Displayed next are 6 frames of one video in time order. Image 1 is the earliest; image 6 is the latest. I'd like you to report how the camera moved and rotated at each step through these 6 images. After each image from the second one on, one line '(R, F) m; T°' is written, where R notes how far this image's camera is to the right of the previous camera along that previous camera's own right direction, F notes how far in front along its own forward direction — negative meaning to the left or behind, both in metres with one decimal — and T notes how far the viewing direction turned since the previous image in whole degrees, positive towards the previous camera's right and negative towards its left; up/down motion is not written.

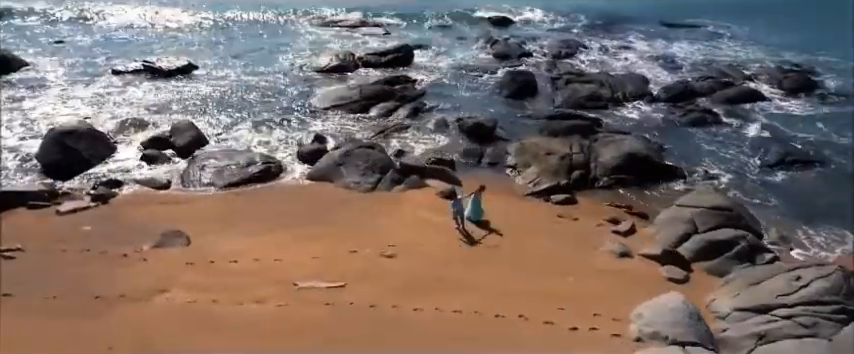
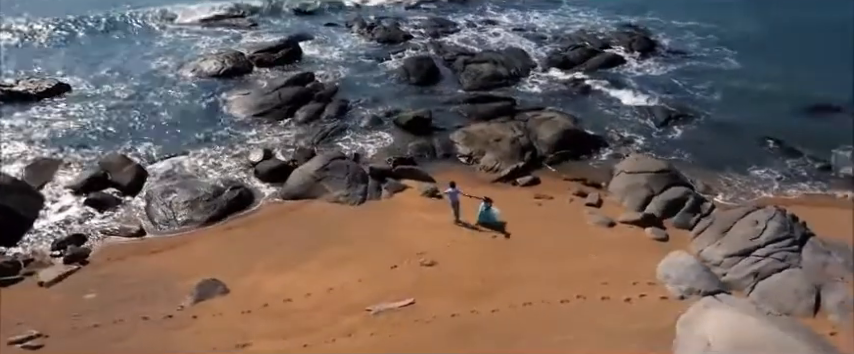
(-3.6, -0.1) m; +17°
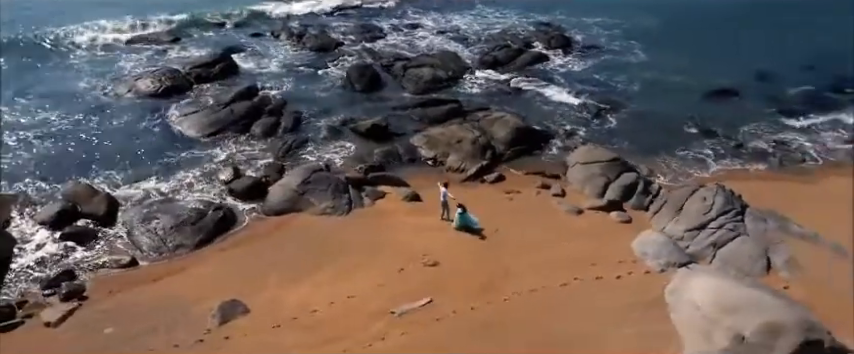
(-1.8, -0.6) m; +9°
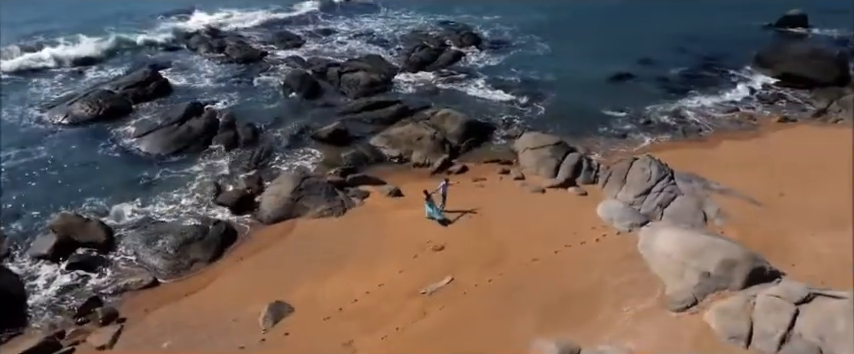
(-2.6, -1.3) m; +11°
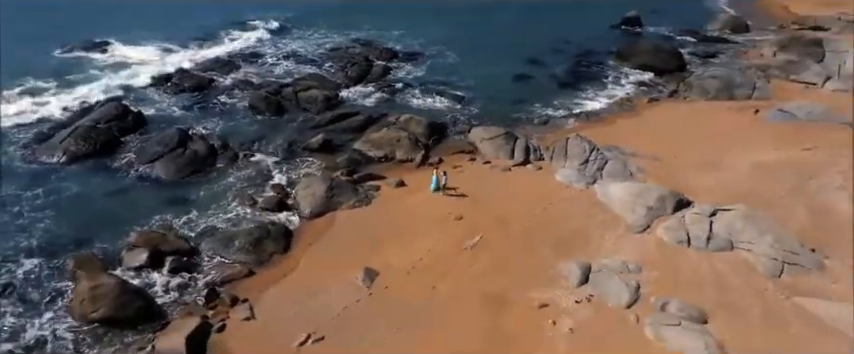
(-4.8, -3.8) m; +14°
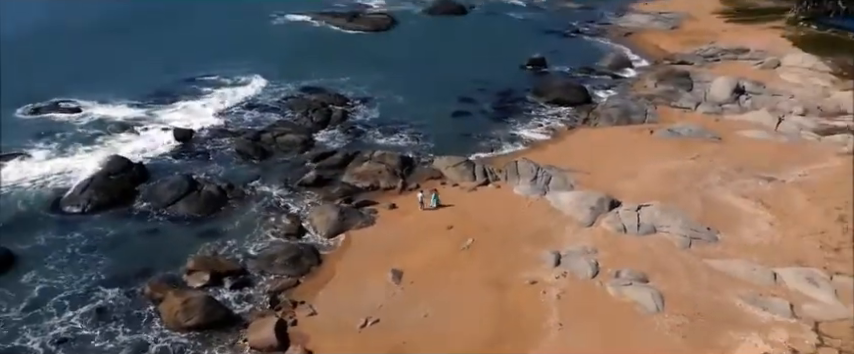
(-3.6, -4.5) m; +10°
